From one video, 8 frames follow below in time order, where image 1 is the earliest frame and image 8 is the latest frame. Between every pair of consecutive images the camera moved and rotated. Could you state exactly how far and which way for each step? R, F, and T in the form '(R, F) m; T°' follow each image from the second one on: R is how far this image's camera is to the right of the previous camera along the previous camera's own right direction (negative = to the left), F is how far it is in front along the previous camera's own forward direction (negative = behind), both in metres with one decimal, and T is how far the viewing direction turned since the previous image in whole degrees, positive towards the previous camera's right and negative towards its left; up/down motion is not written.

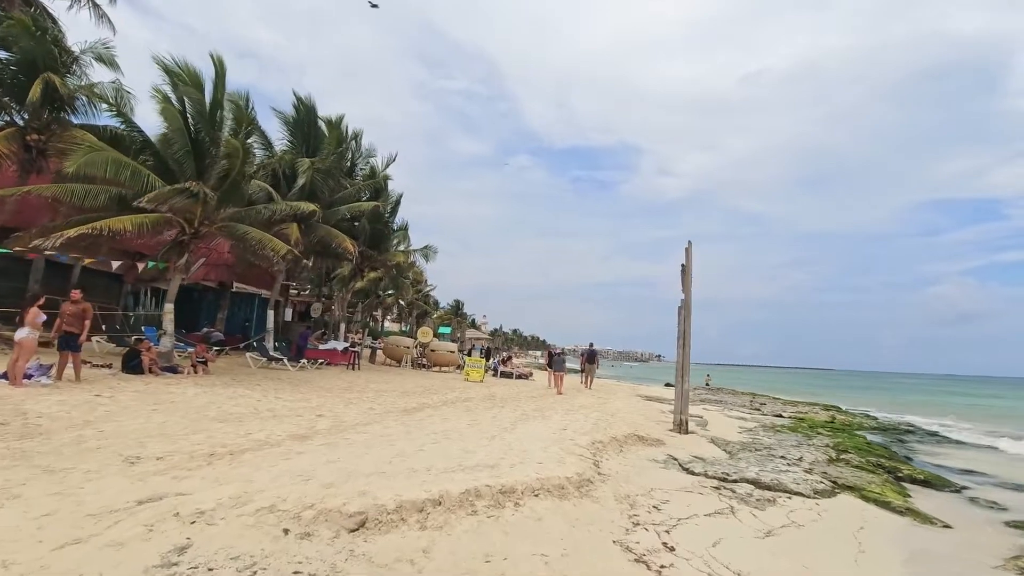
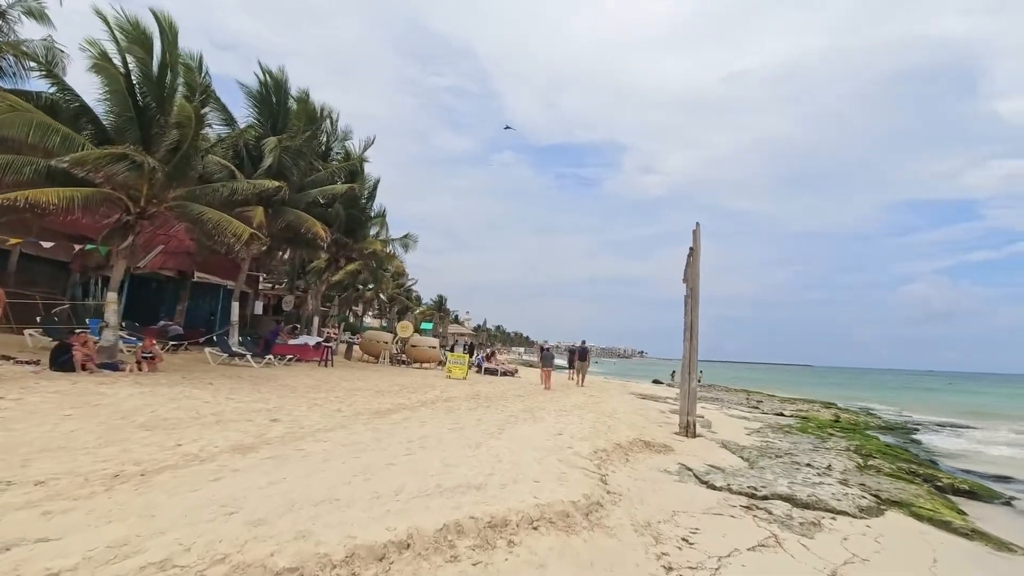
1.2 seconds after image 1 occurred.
(-0.1, +1.4) m; +2°
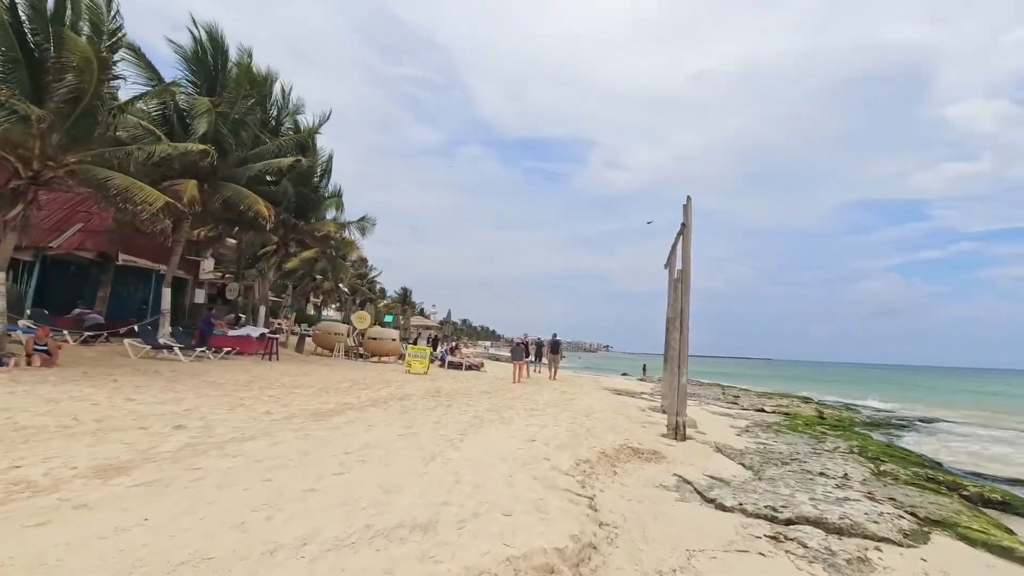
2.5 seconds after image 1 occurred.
(0.0, +1.5) m; +3°
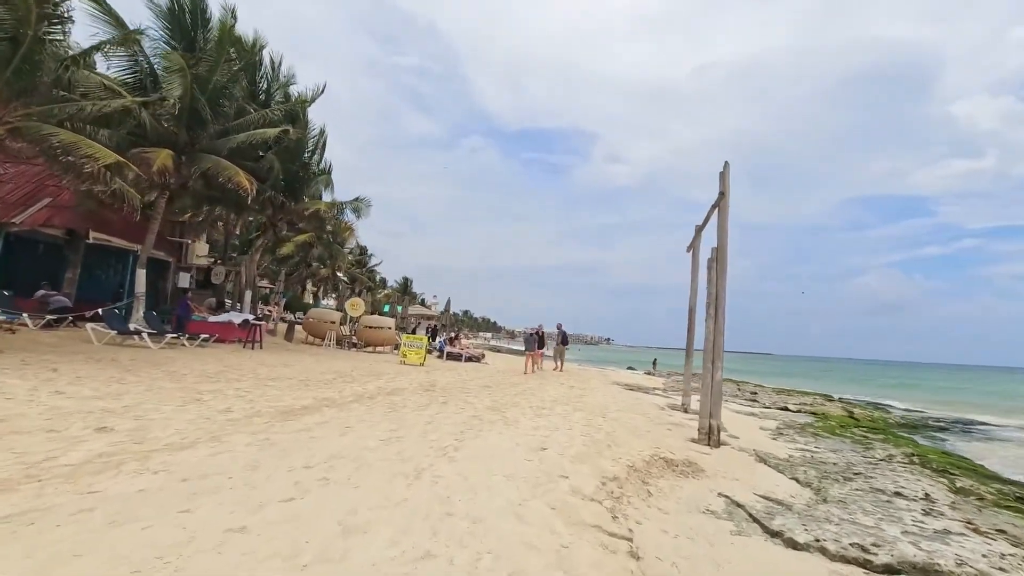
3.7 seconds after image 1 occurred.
(-0.1, +1.4) m; 0°
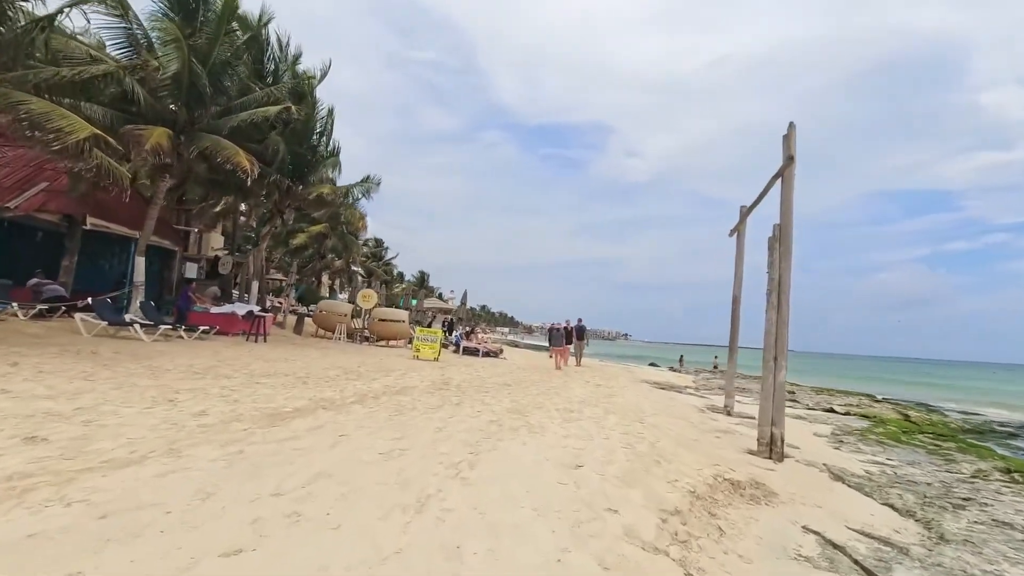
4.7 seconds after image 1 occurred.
(-0.1, +1.2) m; -2°
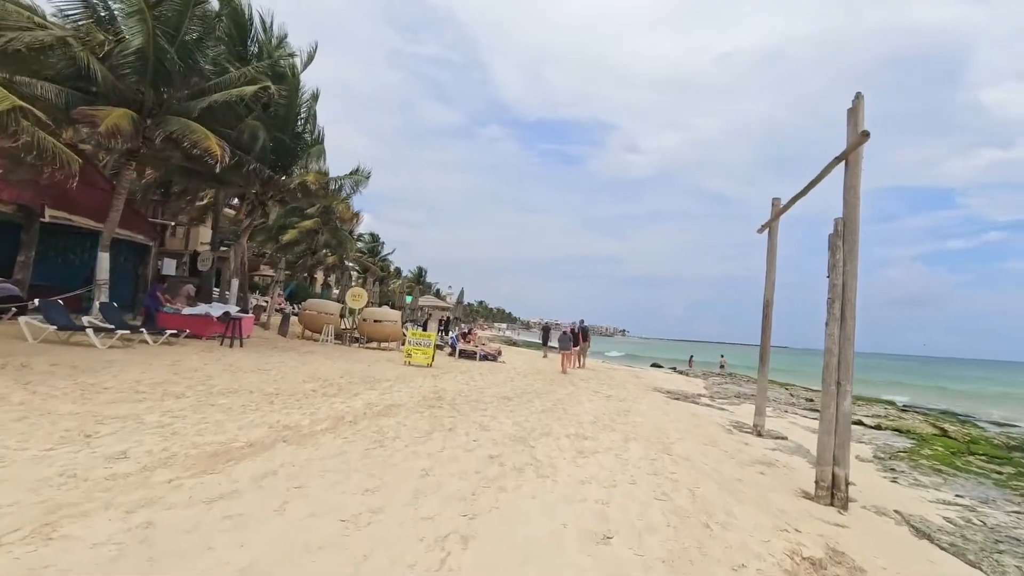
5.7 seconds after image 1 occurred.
(-0.1, +1.3) m; 0°
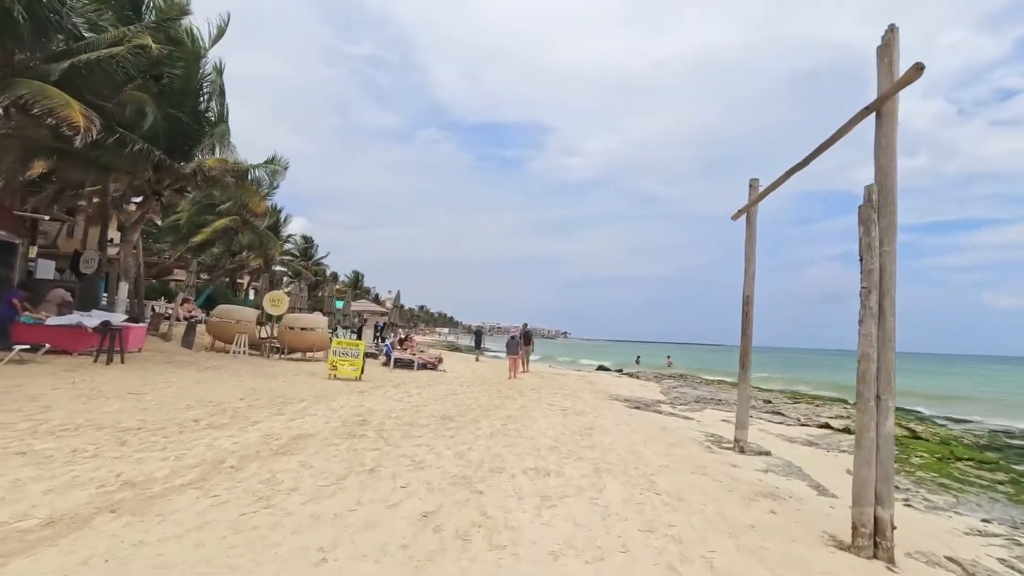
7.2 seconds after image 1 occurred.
(0.0, +1.6) m; +6°
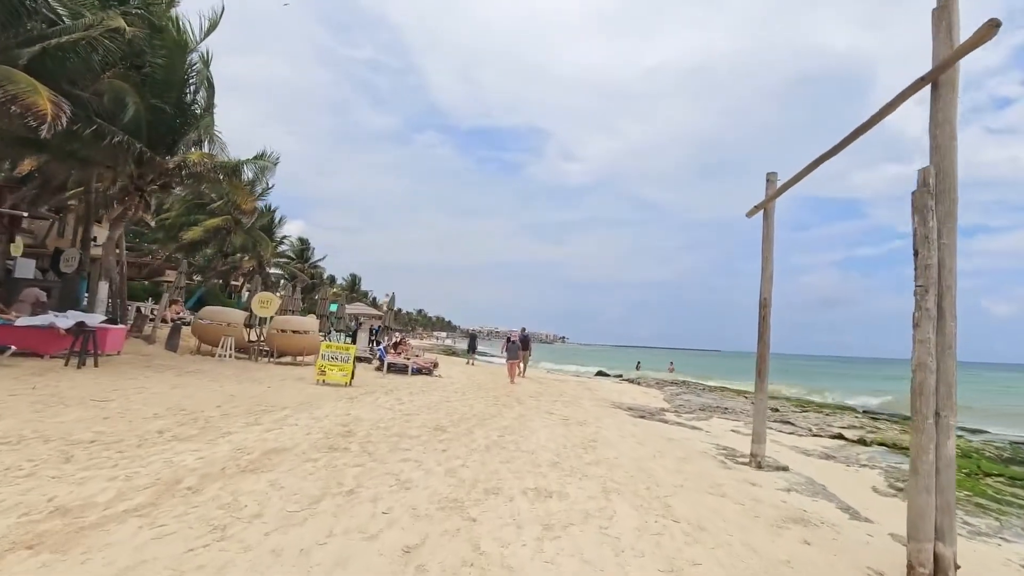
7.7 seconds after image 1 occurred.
(0.0, +0.6) m; 0°
